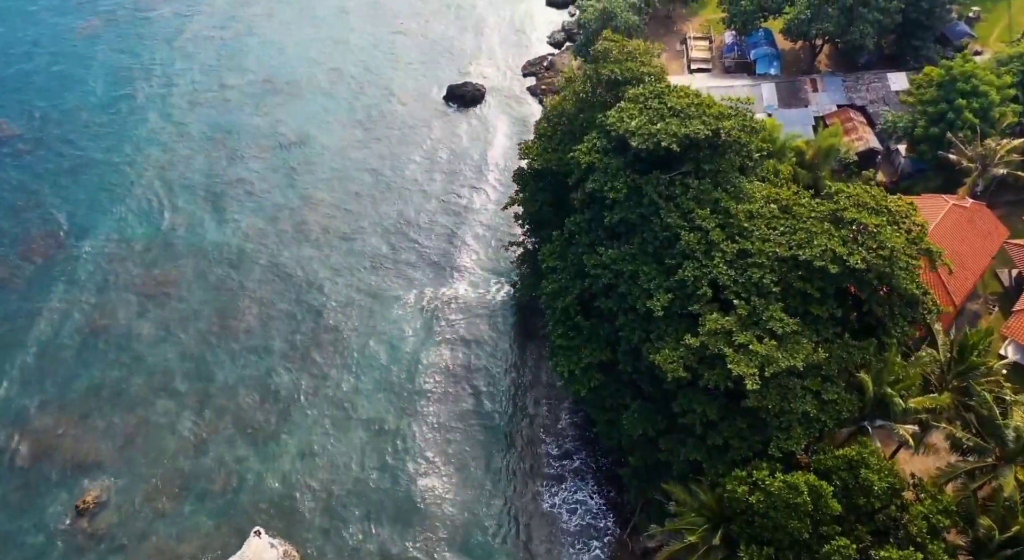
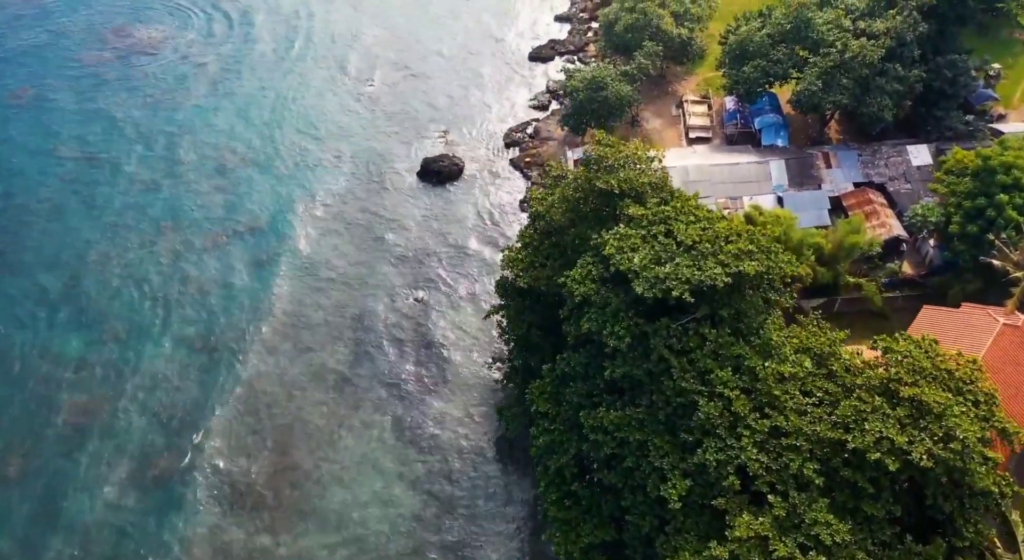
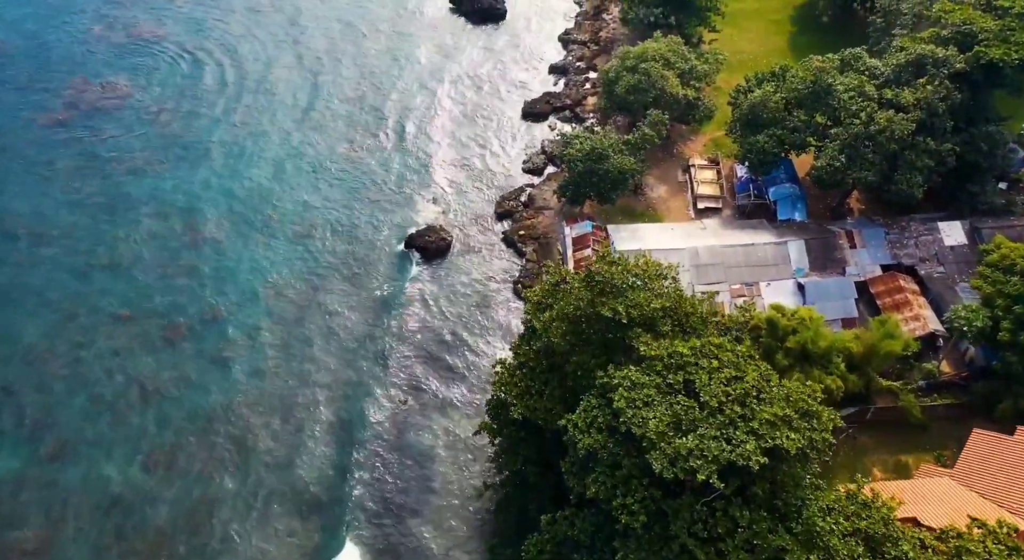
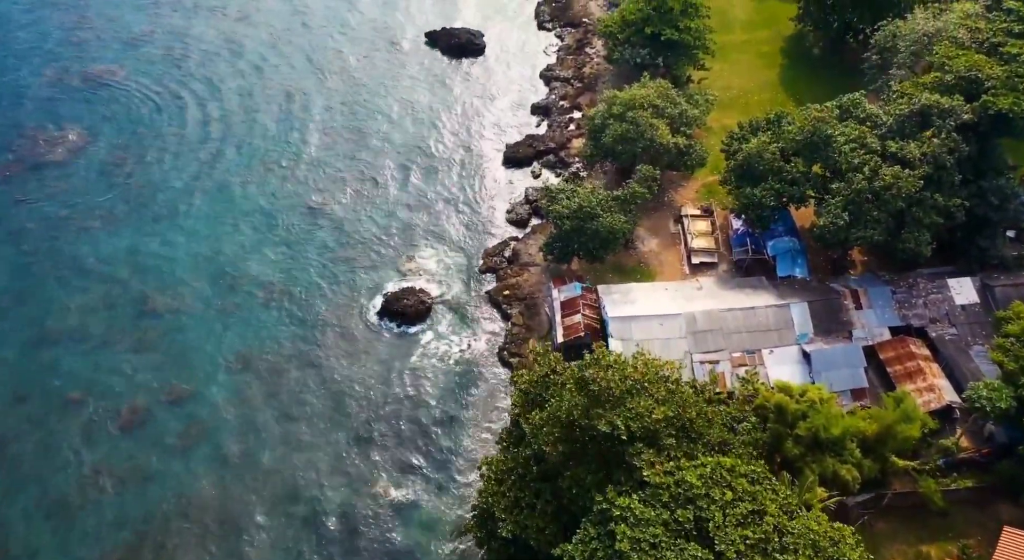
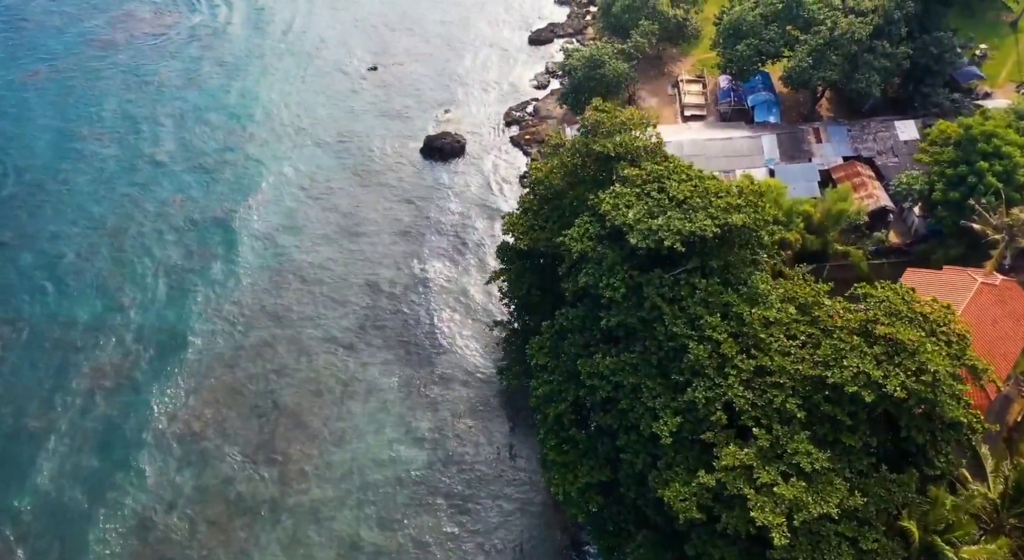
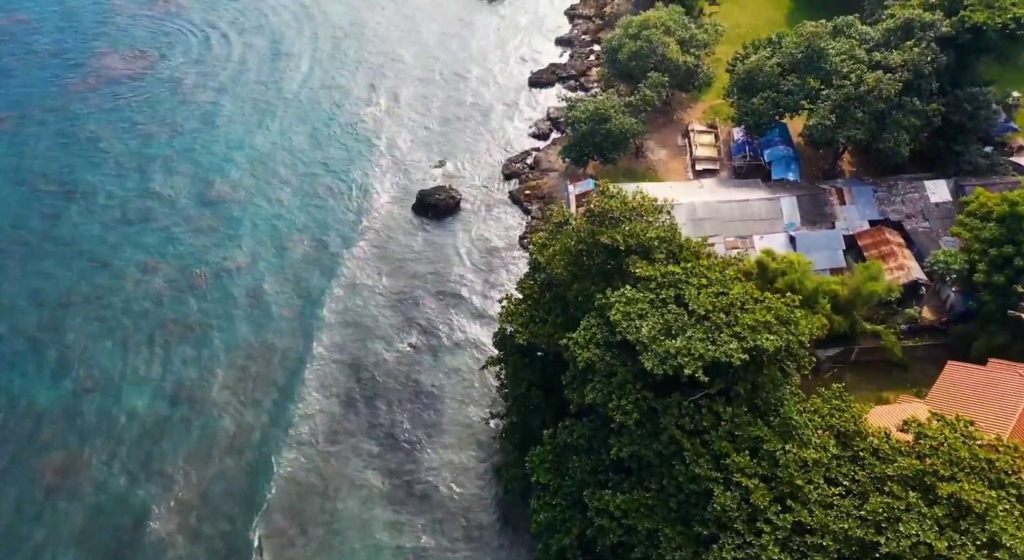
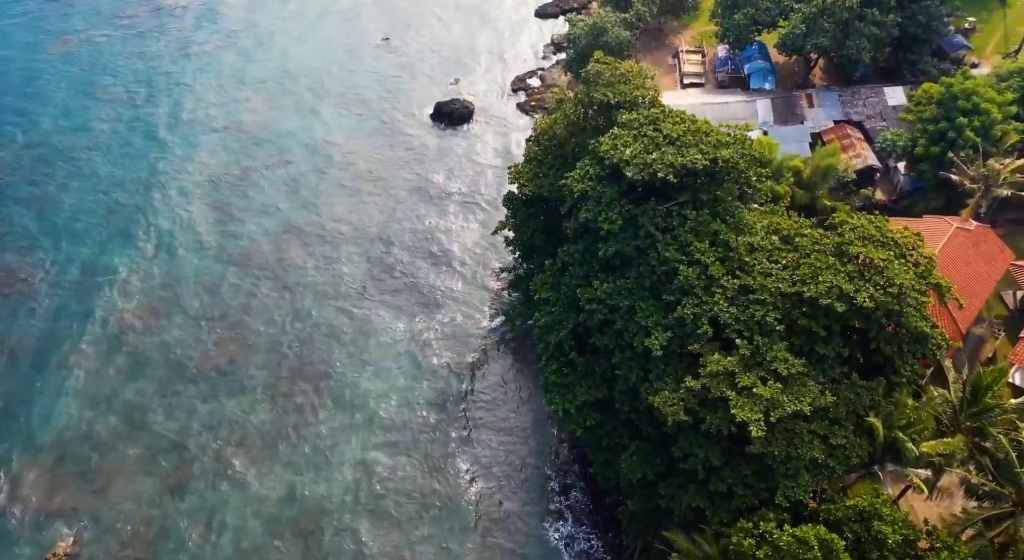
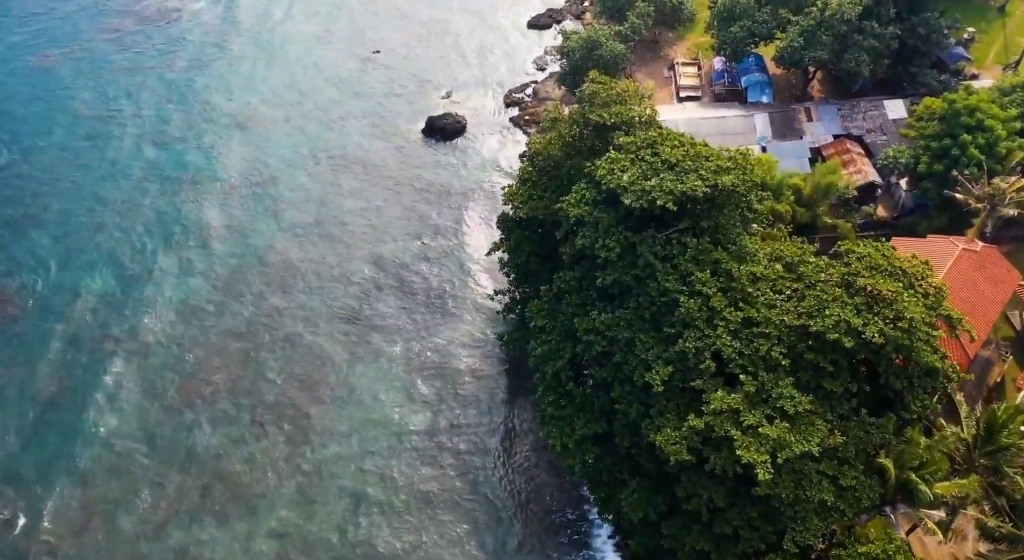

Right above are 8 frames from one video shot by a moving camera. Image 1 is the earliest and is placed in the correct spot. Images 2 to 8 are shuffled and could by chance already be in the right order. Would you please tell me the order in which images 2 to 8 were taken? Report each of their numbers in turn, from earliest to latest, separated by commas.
7, 8, 5, 2, 6, 3, 4
